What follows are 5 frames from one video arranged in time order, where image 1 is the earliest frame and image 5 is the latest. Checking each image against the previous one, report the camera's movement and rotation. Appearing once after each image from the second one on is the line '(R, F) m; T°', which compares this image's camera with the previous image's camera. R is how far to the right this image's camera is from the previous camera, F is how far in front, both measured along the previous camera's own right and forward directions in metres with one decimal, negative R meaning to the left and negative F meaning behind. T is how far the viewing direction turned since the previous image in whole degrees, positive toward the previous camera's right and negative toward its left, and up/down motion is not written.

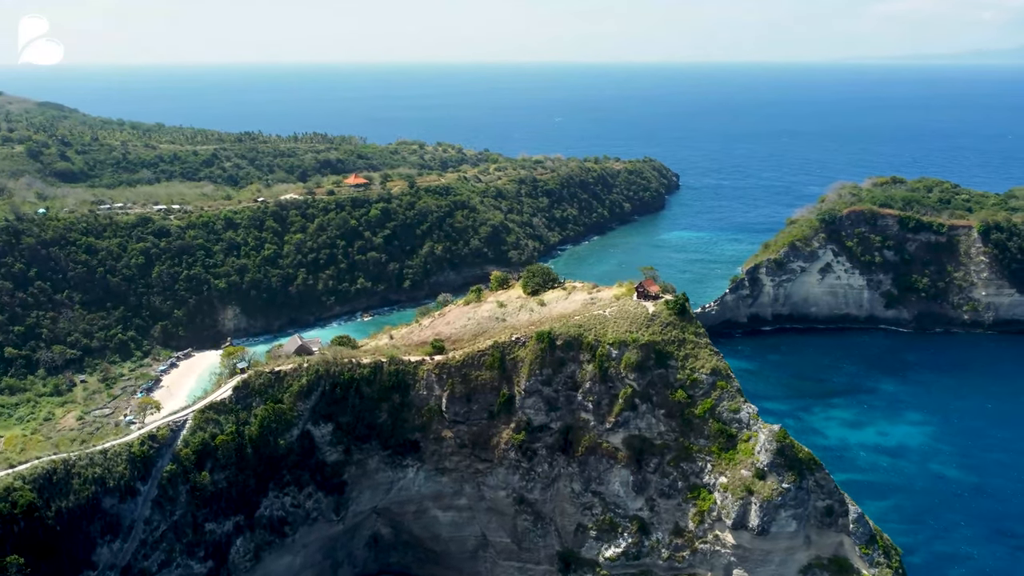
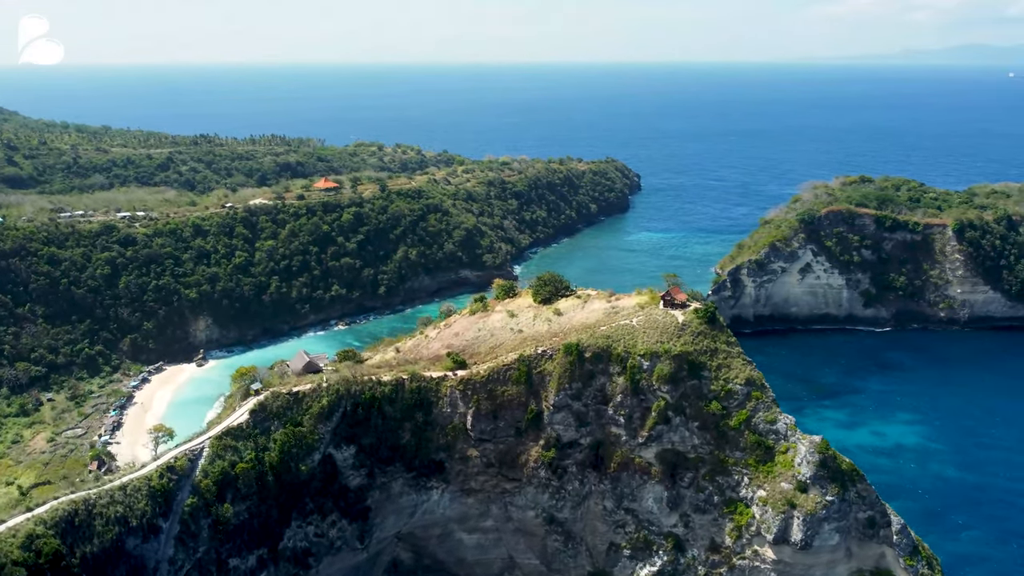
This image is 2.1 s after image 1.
(-2.7, +1.3) m; +3°
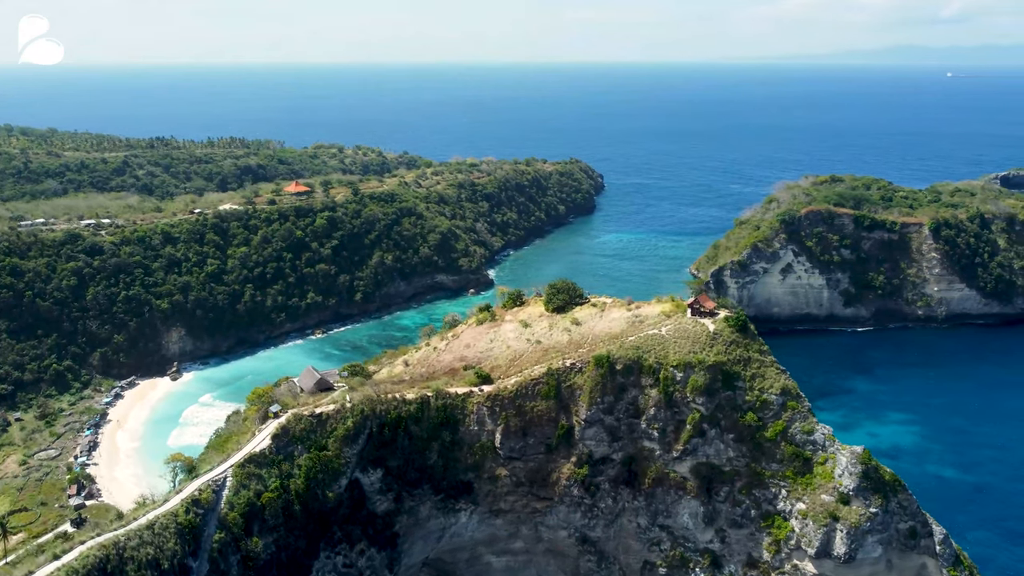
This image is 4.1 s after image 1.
(-2.5, +1.3) m; +3°
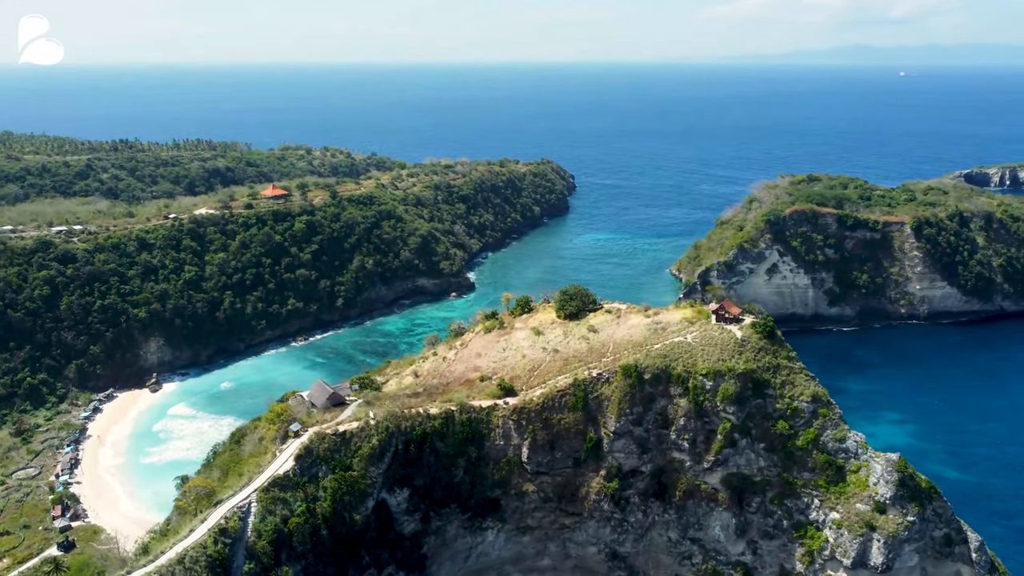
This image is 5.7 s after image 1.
(-2.1, +1.0) m; +2°
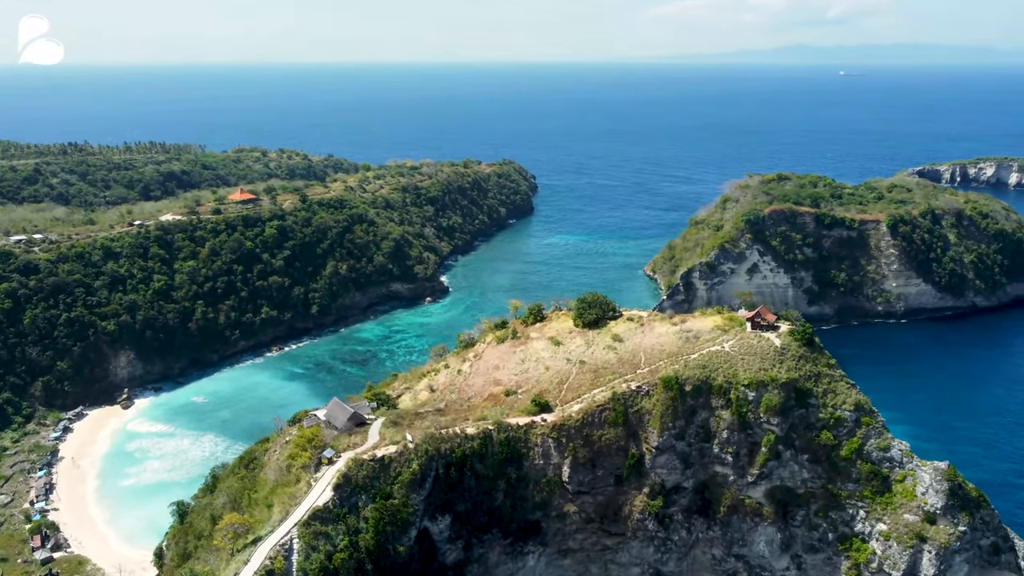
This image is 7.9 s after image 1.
(-2.7, +1.3) m; +3°
